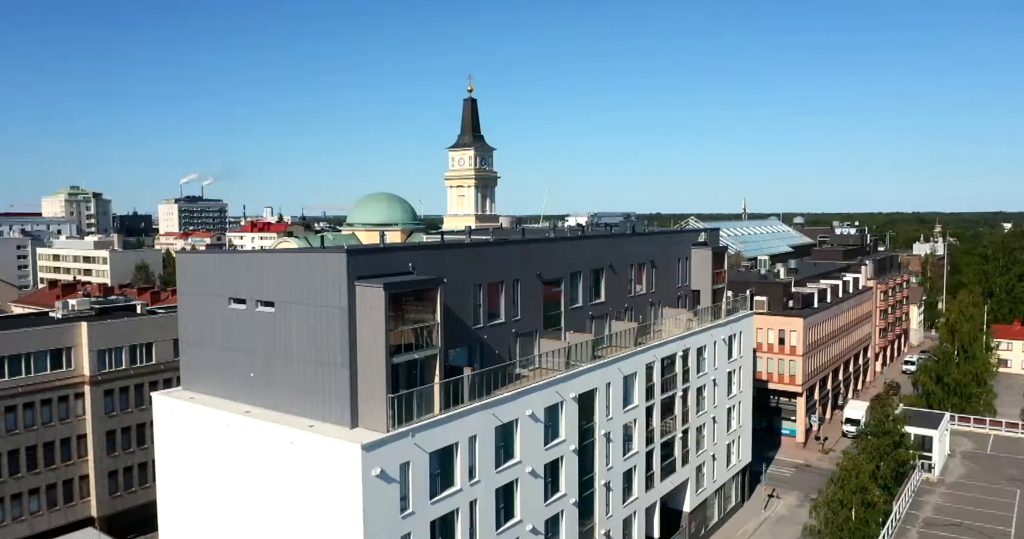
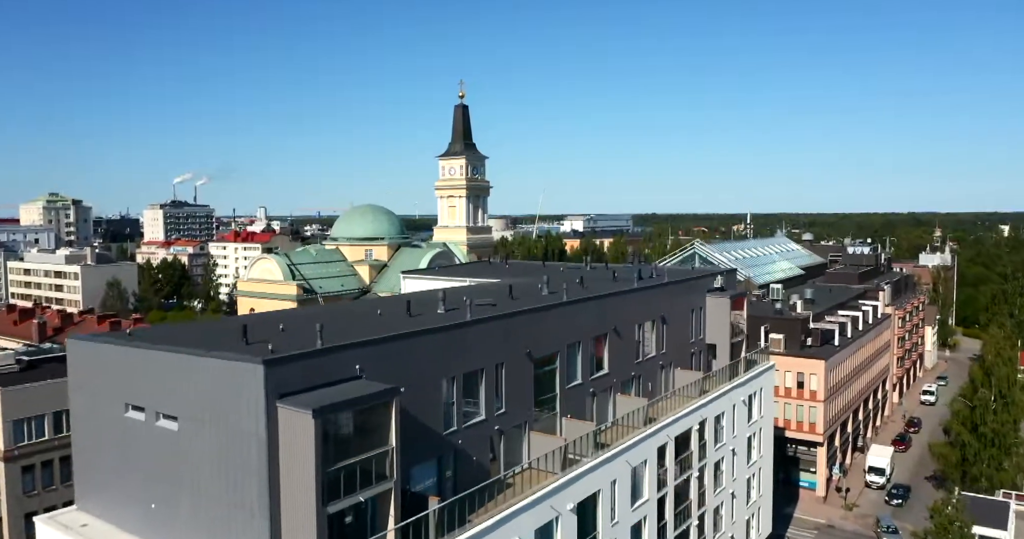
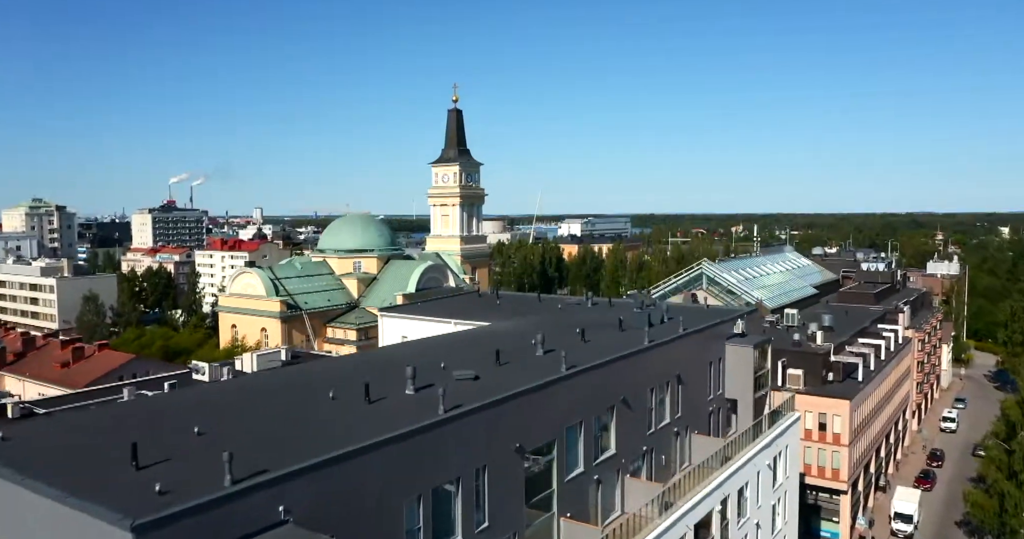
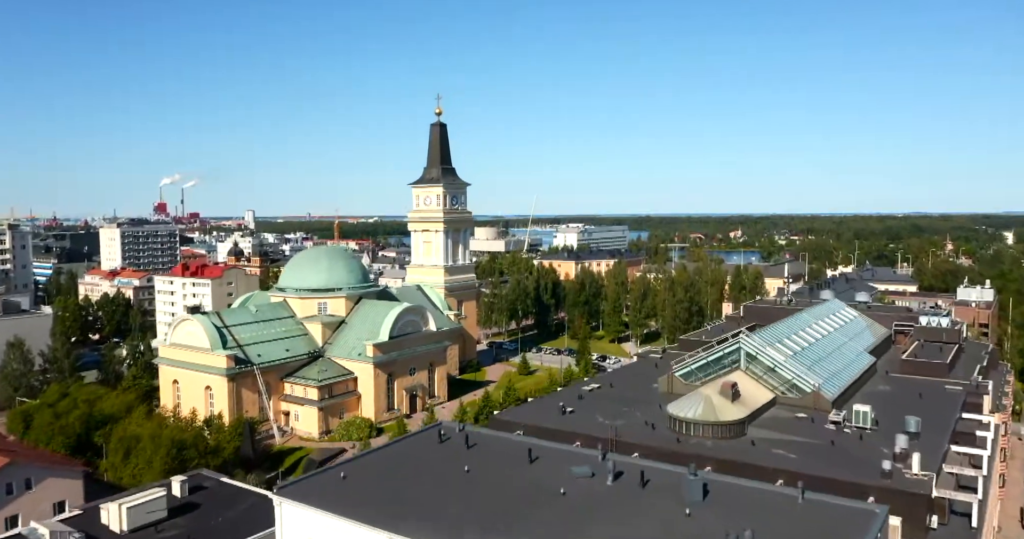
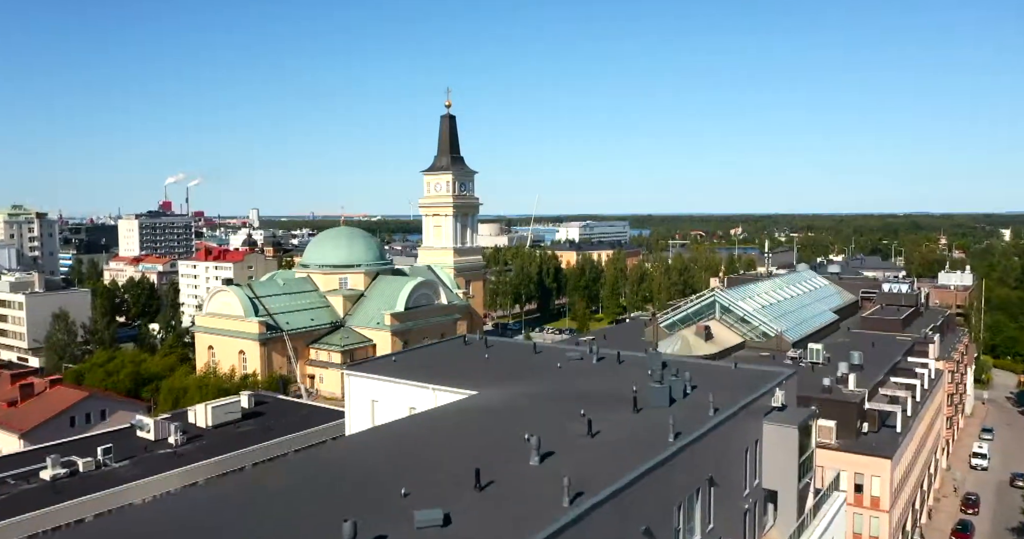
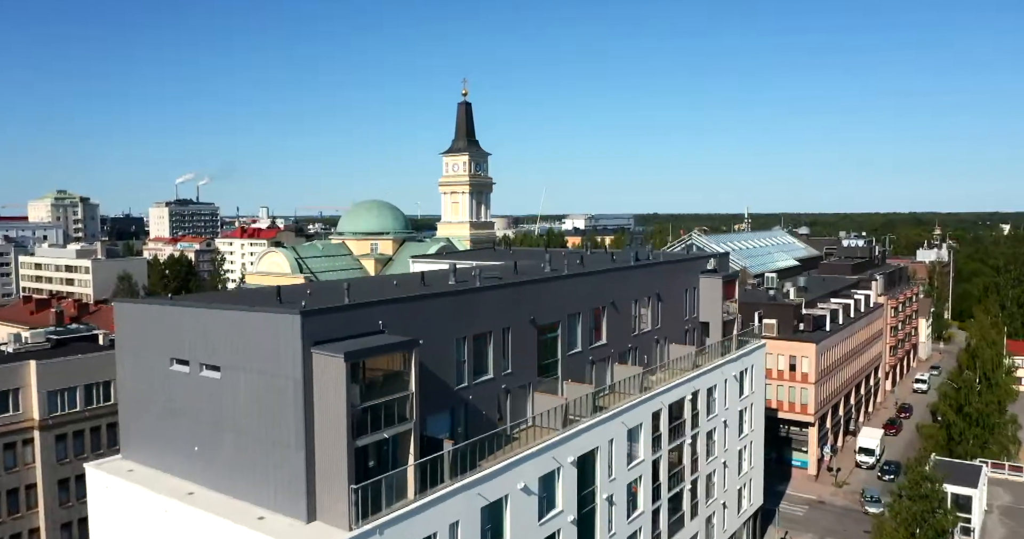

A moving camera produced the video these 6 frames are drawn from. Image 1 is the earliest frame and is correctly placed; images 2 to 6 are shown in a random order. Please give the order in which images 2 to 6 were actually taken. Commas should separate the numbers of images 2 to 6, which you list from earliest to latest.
6, 2, 3, 5, 4
